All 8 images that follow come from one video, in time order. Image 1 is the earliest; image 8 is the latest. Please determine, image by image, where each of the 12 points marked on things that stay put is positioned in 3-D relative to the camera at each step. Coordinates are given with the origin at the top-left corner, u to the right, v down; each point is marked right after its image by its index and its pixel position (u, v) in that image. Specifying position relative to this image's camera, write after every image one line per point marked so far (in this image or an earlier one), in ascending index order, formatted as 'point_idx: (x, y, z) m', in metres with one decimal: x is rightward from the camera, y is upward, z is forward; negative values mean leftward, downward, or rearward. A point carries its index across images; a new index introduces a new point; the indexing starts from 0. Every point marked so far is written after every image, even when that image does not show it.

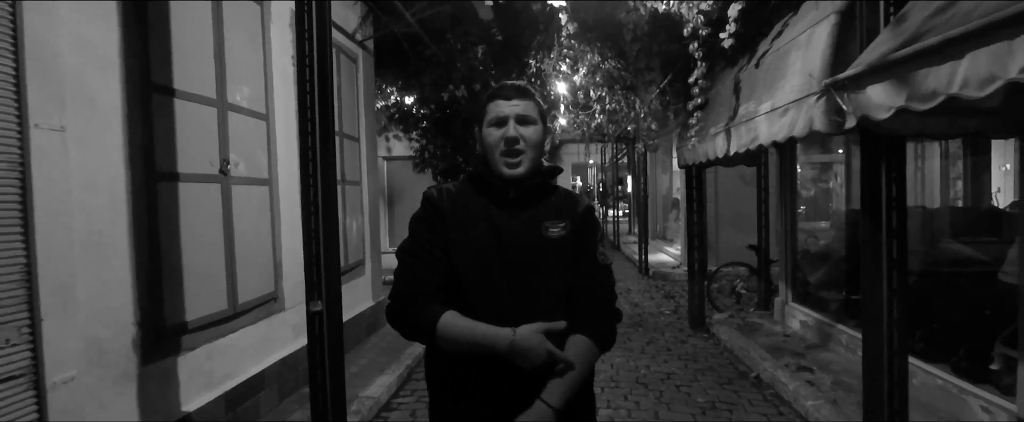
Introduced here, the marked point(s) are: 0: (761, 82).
0: (+2.1, +1.1, +5.0) m
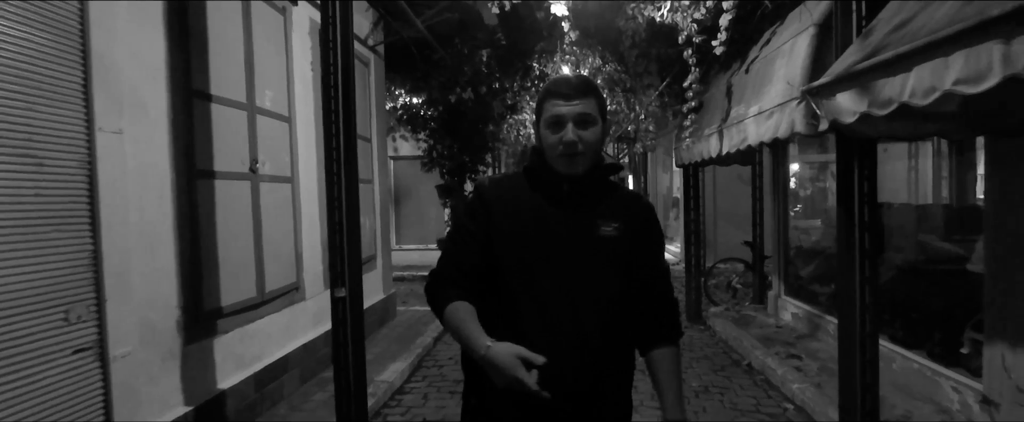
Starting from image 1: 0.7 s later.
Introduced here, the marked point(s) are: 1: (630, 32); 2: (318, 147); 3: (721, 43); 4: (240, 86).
0: (+2.1, +1.1, +5.4) m
1: (+1.4, +2.1, +7.2) m
2: (-2.0, +0.7, +6.2) m
3: (+2.0, +1.6, +6.0) m
4: (-2.1, +1.0, +4.7) m
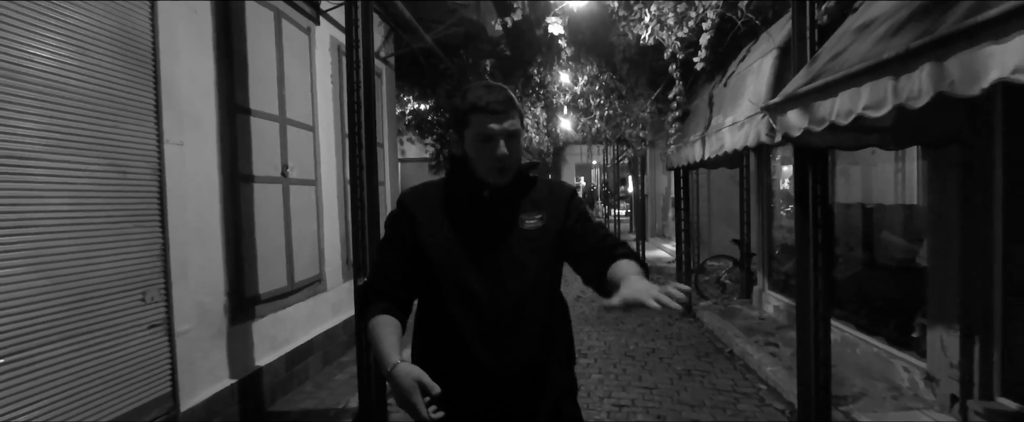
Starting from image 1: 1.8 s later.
0: (+2.1, +1.1, +6.0) m
1: (+1.4, +2.1, +7.8) m
2: (-2.0, +0.7, +6.8) m
3: (+2.0, +1.6, +6.6) m
4: (-2.1, +1.0, +5.4) m
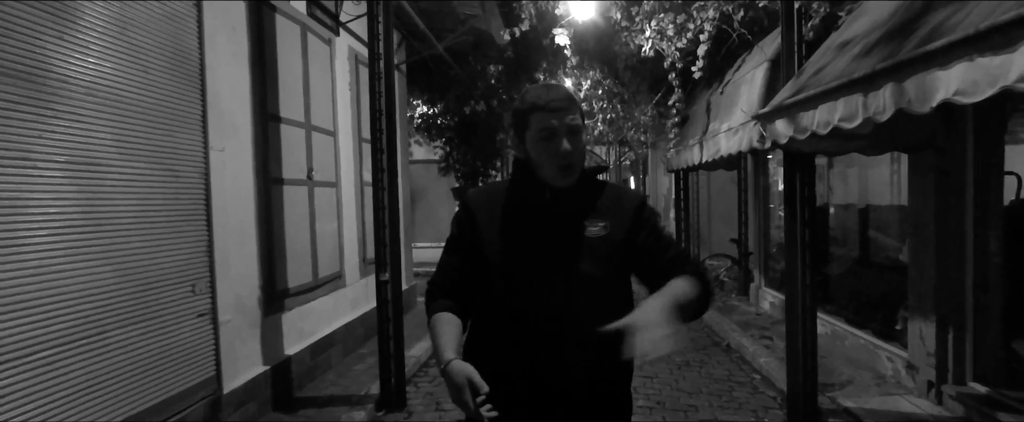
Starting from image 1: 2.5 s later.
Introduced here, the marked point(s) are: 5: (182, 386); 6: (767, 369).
0: (+2.2, +1.1, +6.4) m
1: (+1.5, +2.1, +8.2) m
2: (-1.9, +0.7, +7.2) m
3: (+2.1, +1.6, +7.0) m
4: (-2.0, +1.0, +5.8) m
5: (-2.1, -1.1, +3.9) m
6: (+2.7, -1.7, +6.4) m
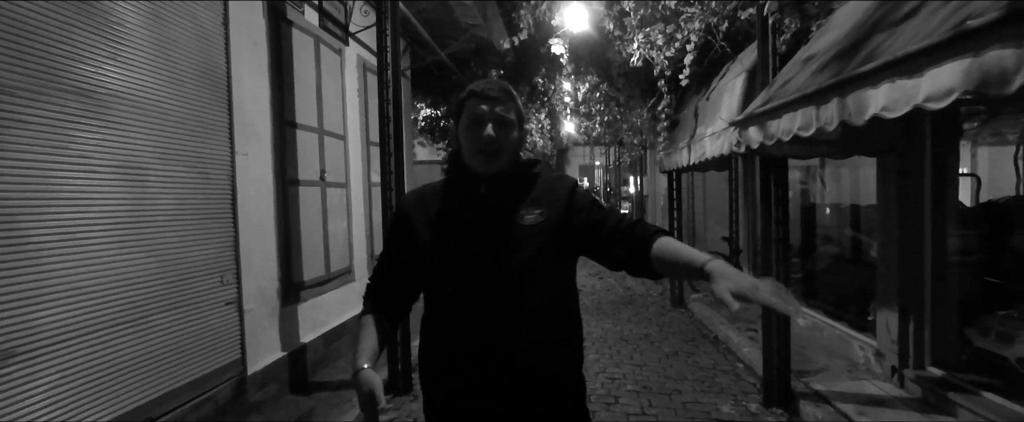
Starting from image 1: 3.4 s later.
0: (+2.2, +1.1, +6.8) m
1: (+1.5, +2.1, +8.6) m
2: (-1.9, +0.7, +7.7) m
3: (+2.1, +1.6, +7.4) m
4: (-2.0, +1.0, +6.2) m
5: (-2.2, -1.1, +4.4) m
6: (+2.7, -1.6, +6.8) m
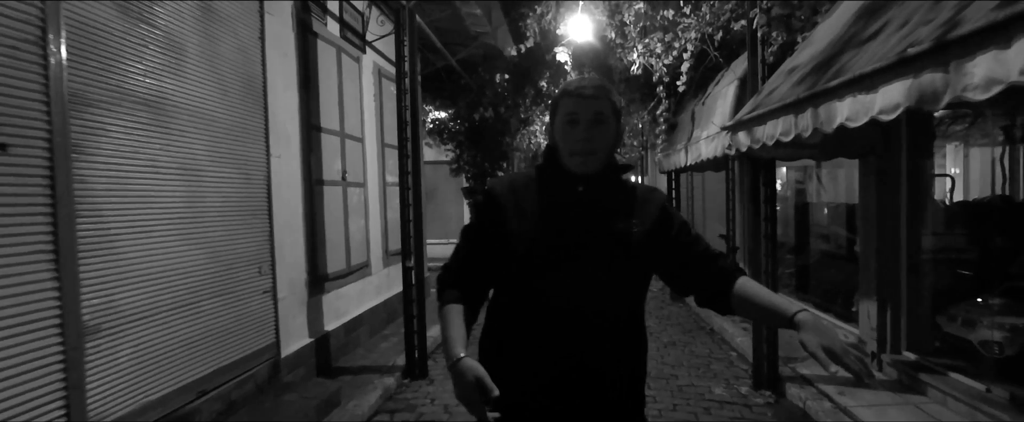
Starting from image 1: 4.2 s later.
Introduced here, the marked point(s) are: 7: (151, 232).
0: (+2.3, +1.1, +7.3) m
1: (+1.6, +2.1, +9.1) m
2: (-1.8, +0.7, +8.1) m
3: (+2.2, +1.7, +7.9) m
4: (-1.9, +1.0, +6.7) m
5: (-2.1, -1.1, +4.8) m
6: (+2.7, -1.6, +7.3) m
7: (-2.2, -0.1, +3.8) m
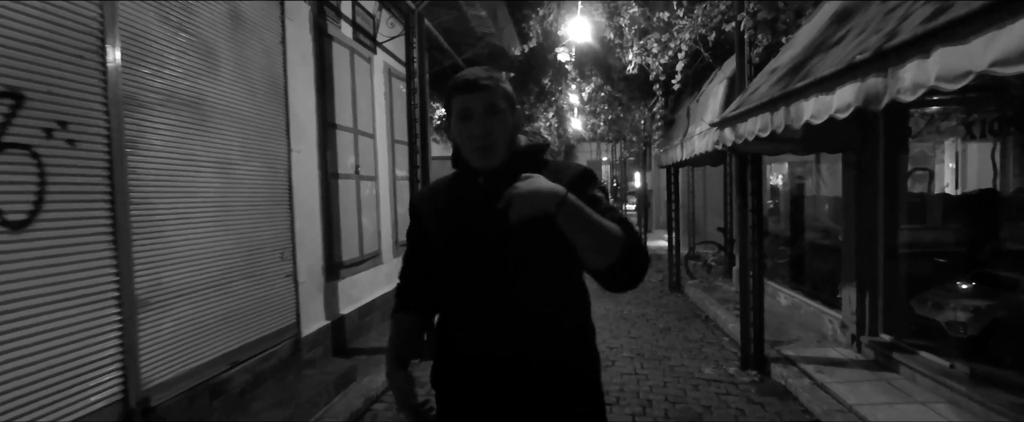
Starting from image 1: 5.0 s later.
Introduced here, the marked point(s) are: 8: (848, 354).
0: (+2.3, +1.2, +7.7) m
1: (+1.7, +2.2, +9.5) m
2: (-1.7, +0.8, +8.6) m
3: (+2.3, +1.8, +8.3) m
4: (-1.9, +1.1, +7.1) m
5: (-2.1, -1.0, +5.3) m
6: (+2.8, -1.5, +7.7) m
7: (-2.2, -0.1, +4.2) m
8: (+3.4, -1.5, +6.2) m
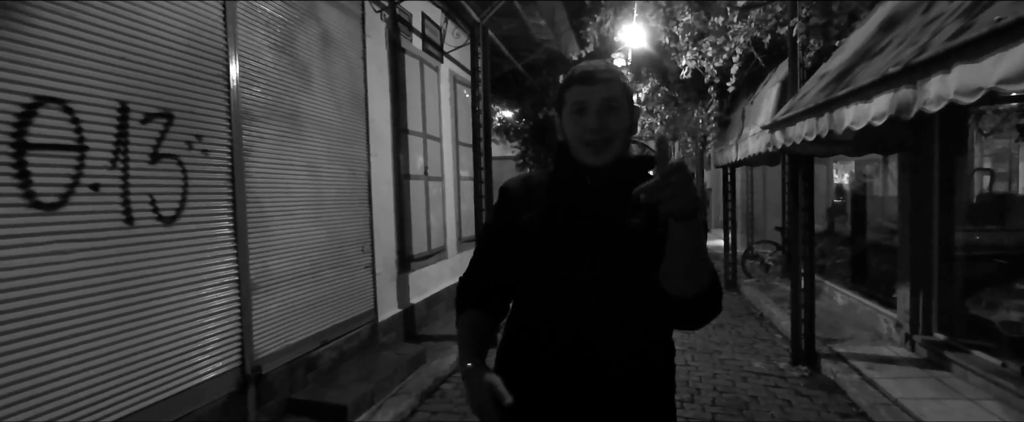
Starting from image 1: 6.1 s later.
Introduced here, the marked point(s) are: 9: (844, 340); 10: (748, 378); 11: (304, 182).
0: (+3.1, +1.2, +7.8) m
1: (+2.6, +2.3, +9.7) m
2: (-0.9, +0.8, +9.1) m
3: (+3.1, +1.8, +8.5) m
4: (-1.2, +1.1, +7.7) m
5: (-1.5, -1.0, +5.9) m
6: (+3.5, -1.5, +7.8) m
7: (-1.8, 0.0, +4.9) m
8: (+4.0, -1.5, +6.3) m
9: (+3.8, -1.5, +7.0) m
10: (+2.4, -1.7, +6.1) m
11: (-1.7, +0.2, +5.1) m
